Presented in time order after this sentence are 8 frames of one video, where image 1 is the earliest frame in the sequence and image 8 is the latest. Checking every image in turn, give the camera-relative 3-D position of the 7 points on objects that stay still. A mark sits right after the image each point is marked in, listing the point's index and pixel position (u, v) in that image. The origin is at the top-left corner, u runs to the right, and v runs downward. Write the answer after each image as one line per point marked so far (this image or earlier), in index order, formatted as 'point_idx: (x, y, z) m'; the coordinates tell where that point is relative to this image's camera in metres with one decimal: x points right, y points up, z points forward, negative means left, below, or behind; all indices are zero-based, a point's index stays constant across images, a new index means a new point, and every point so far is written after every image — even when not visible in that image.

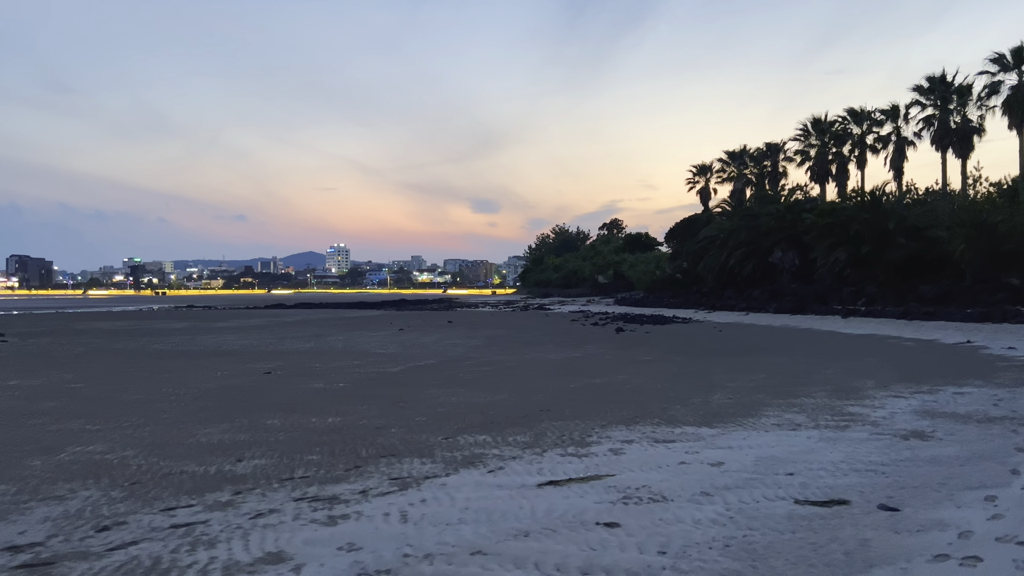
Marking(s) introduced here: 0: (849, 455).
0: (+2.5, -1.3, +6.0) m
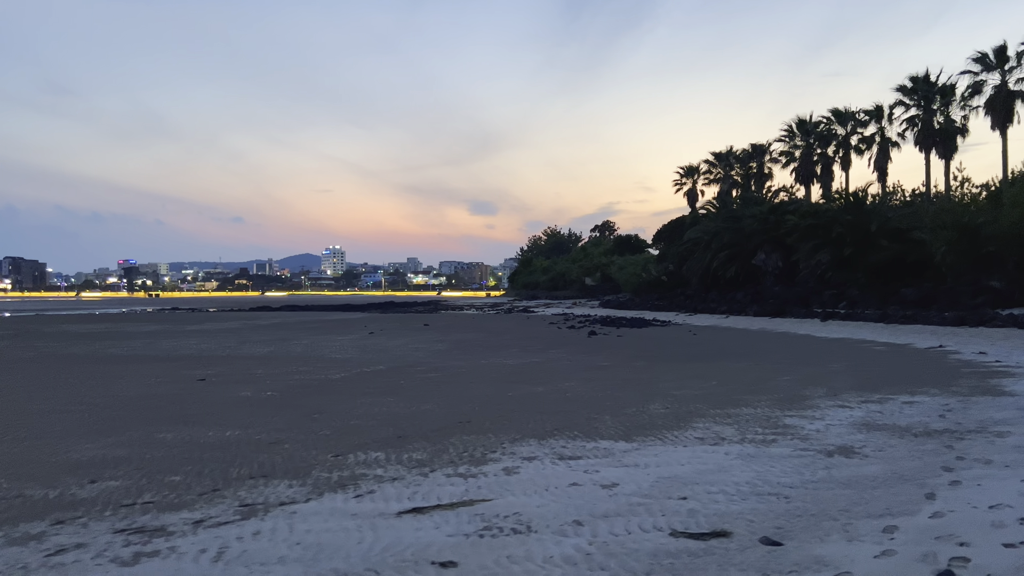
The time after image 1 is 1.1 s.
0: (+1.7, -1.3, +5.5) m
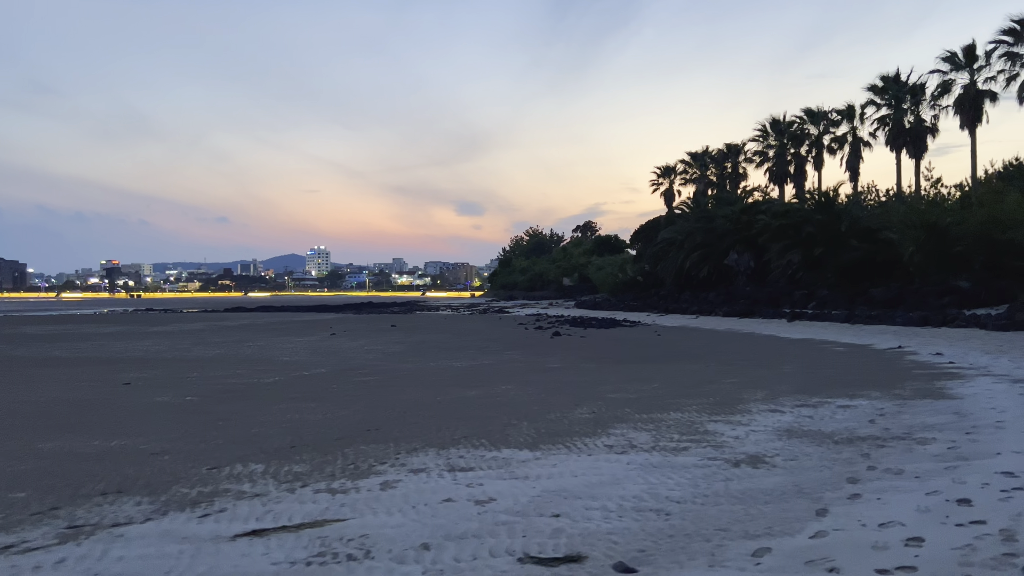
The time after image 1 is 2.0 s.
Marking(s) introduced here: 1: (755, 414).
0: (+0.9, -1.3, +5.1) m
1: (+2.6, -1.3, +8.4) m
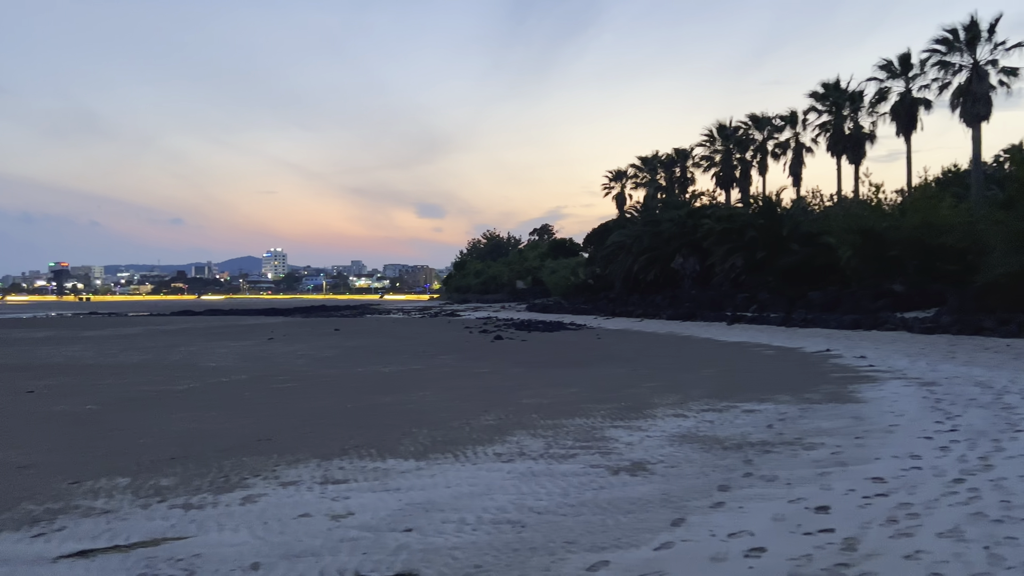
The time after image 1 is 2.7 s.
0: (0.0, -1.3, +5.1) m
1: (+1.5, -1.4, +8.4) m
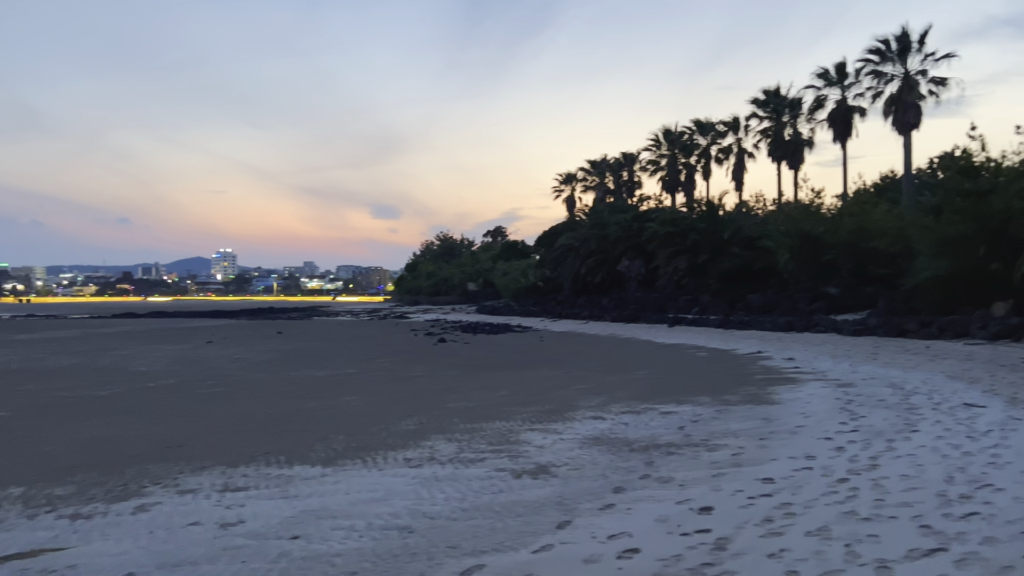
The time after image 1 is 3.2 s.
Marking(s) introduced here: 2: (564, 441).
0: (-0.6, -1.4, +5.1) m
1: (+0.7, -1.4, +8.5) m
2: (+0.5, -1.4, +7.4) m
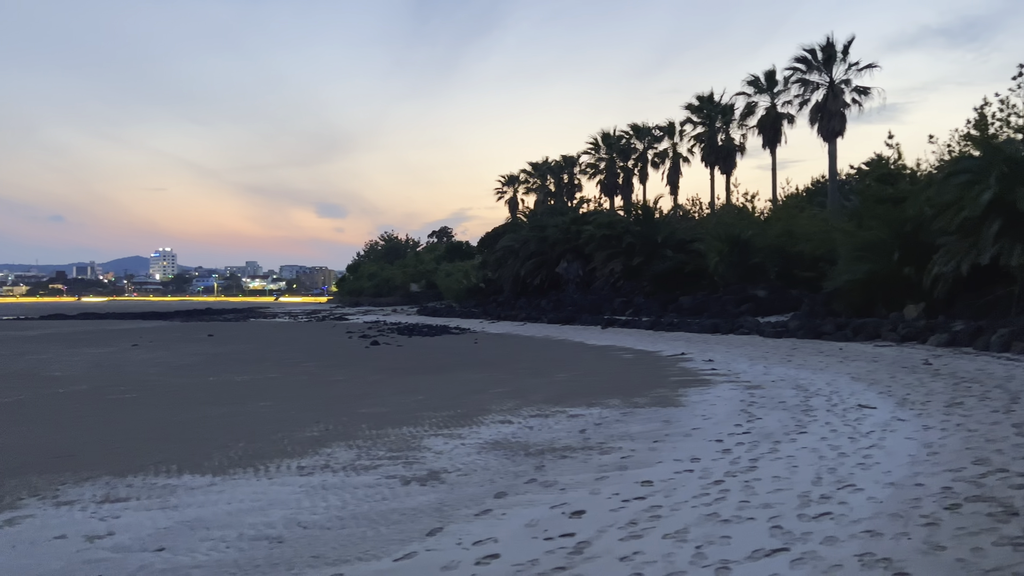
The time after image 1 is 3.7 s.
0: (-1.4, -1.4, +5.1) m
1: (-0.3, -1.5, +8.6) m
2: (-0.5, -1.5, +7.5) m
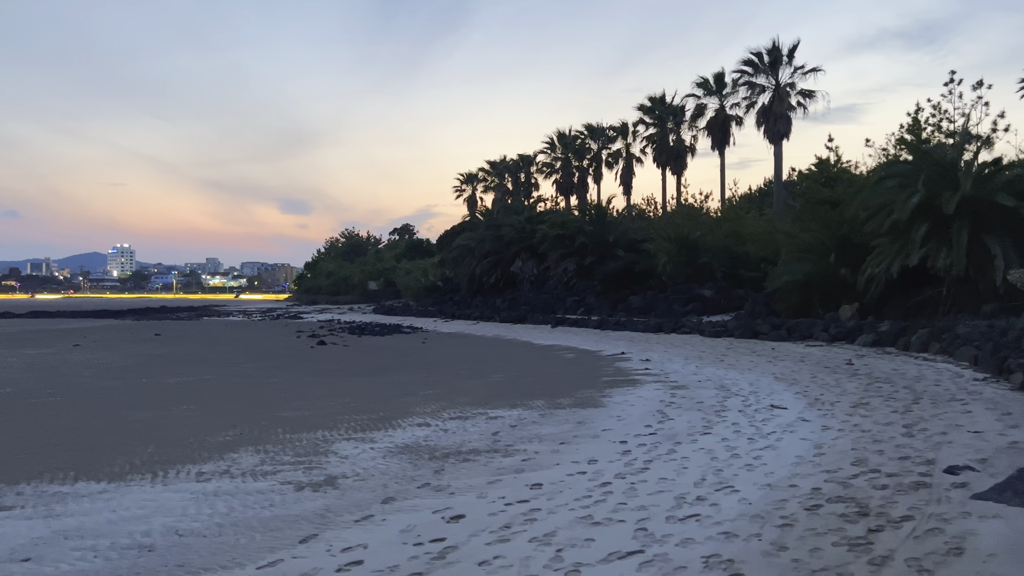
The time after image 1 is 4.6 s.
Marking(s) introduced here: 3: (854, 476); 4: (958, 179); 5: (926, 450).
0: (-2.2, -1.5, +5.2) m
1: (-1.2, -1.5, +8.7) m
2: (-1.3, -1.5, +7.6) m
3: (+2.5, -1.4, +5.8) m
4: (+9.9, +2.4, +17.8) m
5: (+3.4, -1.3, +6.5) m
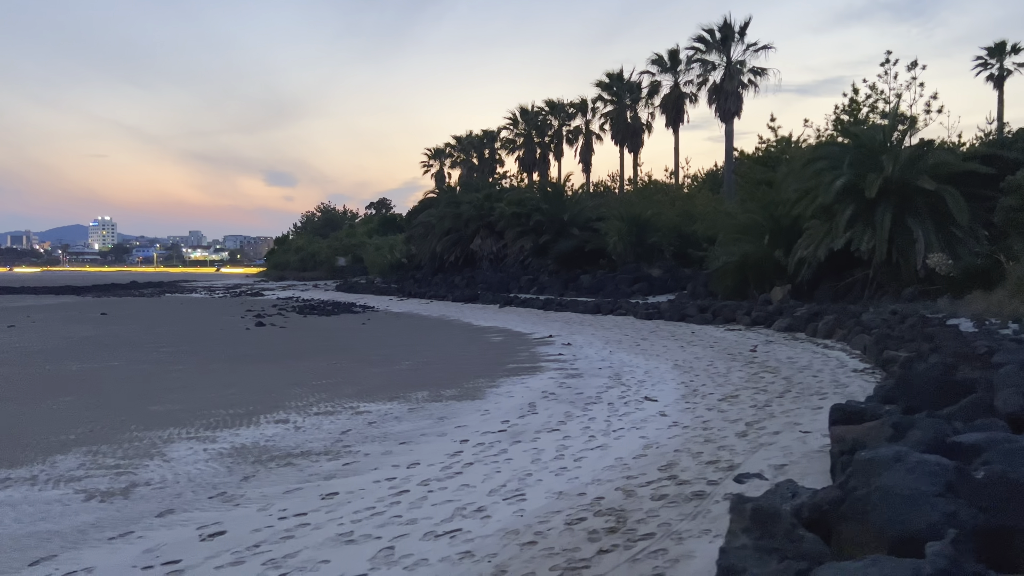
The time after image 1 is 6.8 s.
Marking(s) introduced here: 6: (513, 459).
0: (-3.7, -1.6, +5.0) m
1: (-2.8, -1.5, +8.6) m
2: (-2.9, -1.5, +7.5) m
3: (+1.0, -1.4, +5.7) m
4: (+8.2, +2.8, +17.7) m
5: (+1.9, -1.3, +6.5) m
6: (0.0, -1.5, +6.9) m
